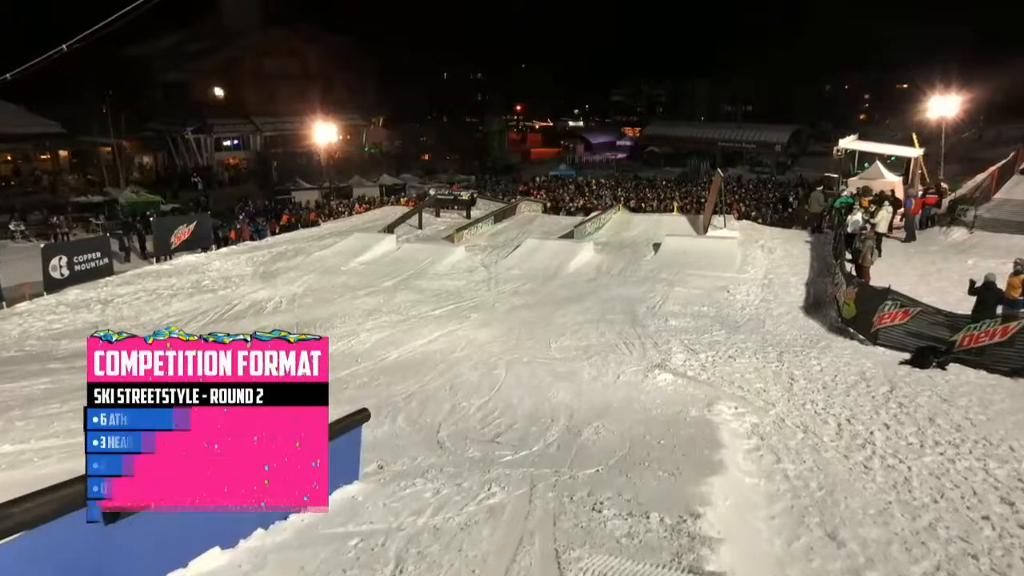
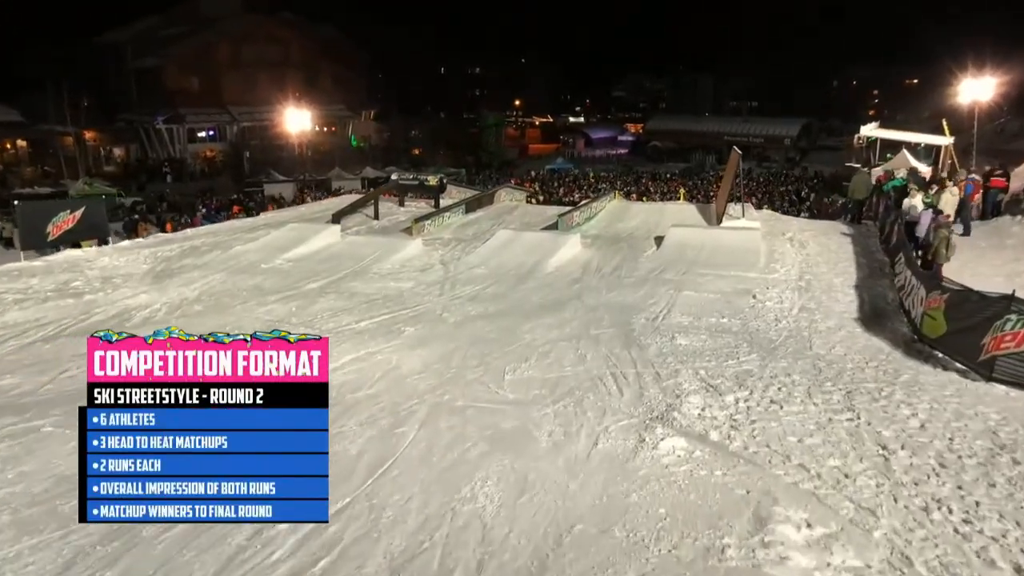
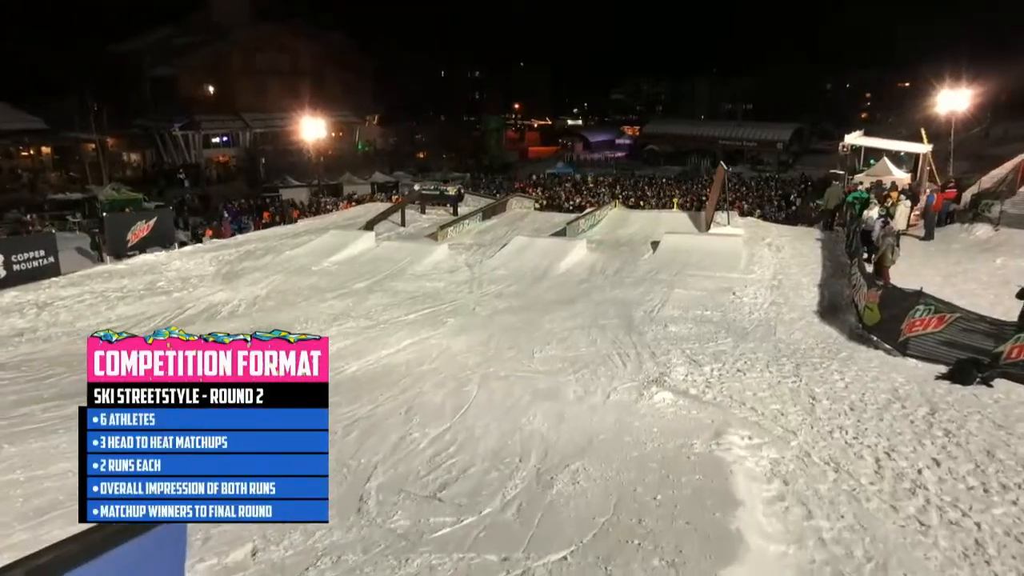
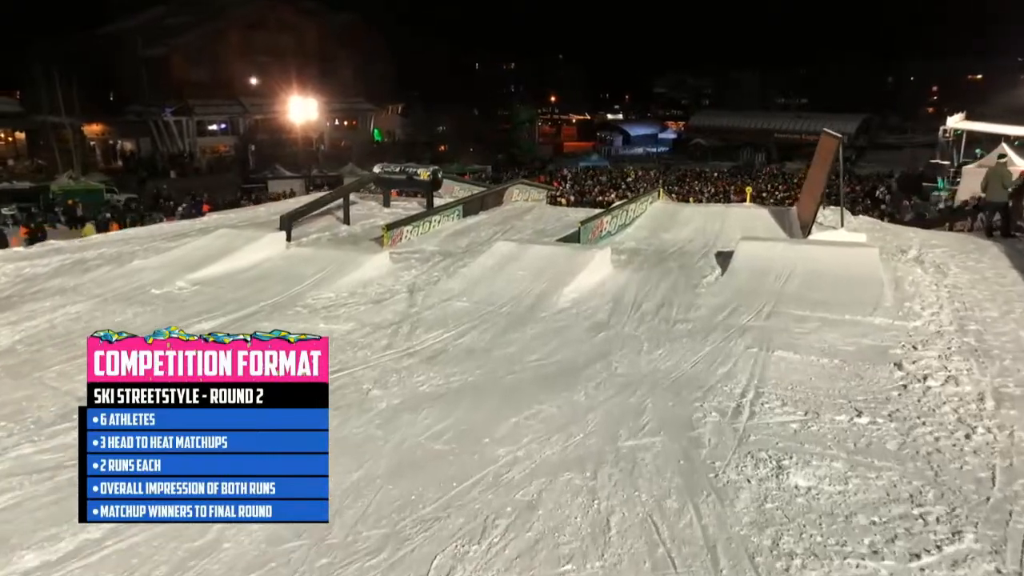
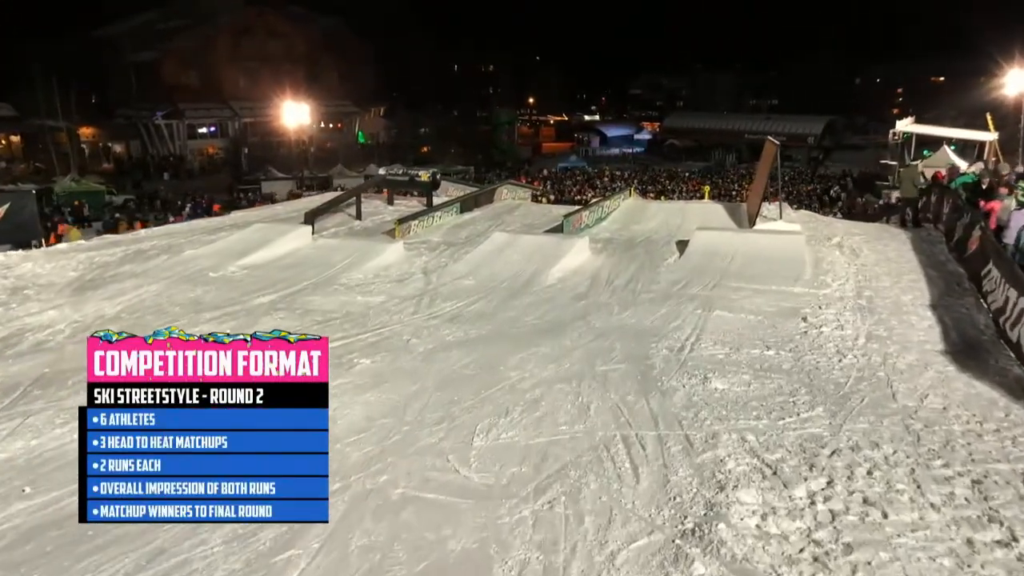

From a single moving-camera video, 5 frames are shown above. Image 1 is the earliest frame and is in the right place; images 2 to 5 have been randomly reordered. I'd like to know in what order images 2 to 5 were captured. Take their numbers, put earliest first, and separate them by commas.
3, 2, 5, 4
